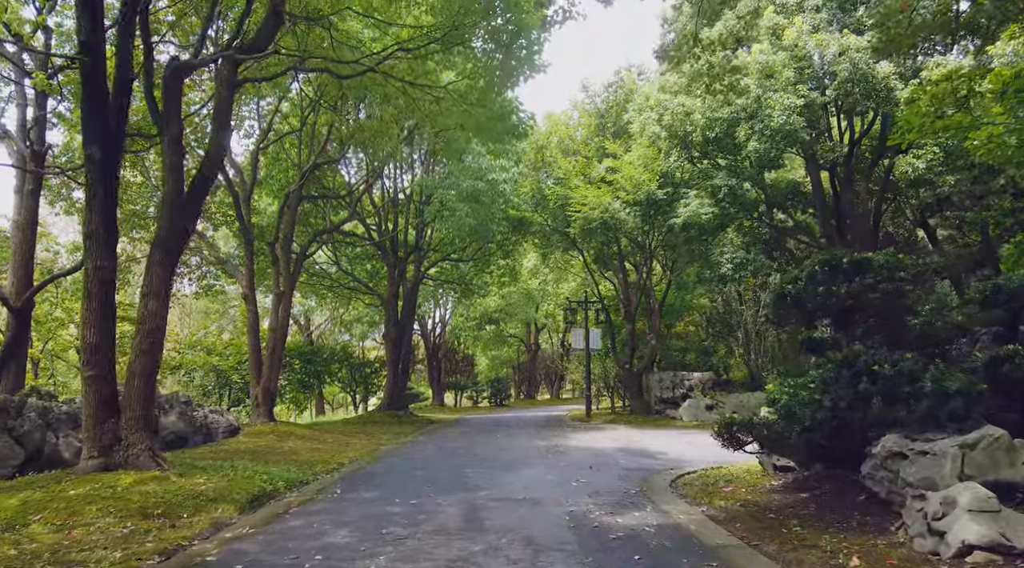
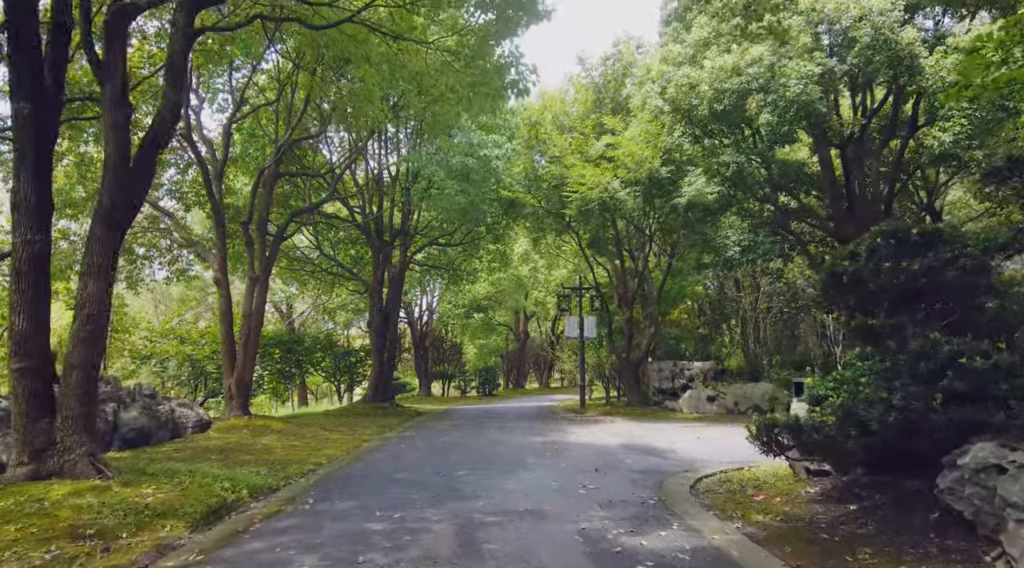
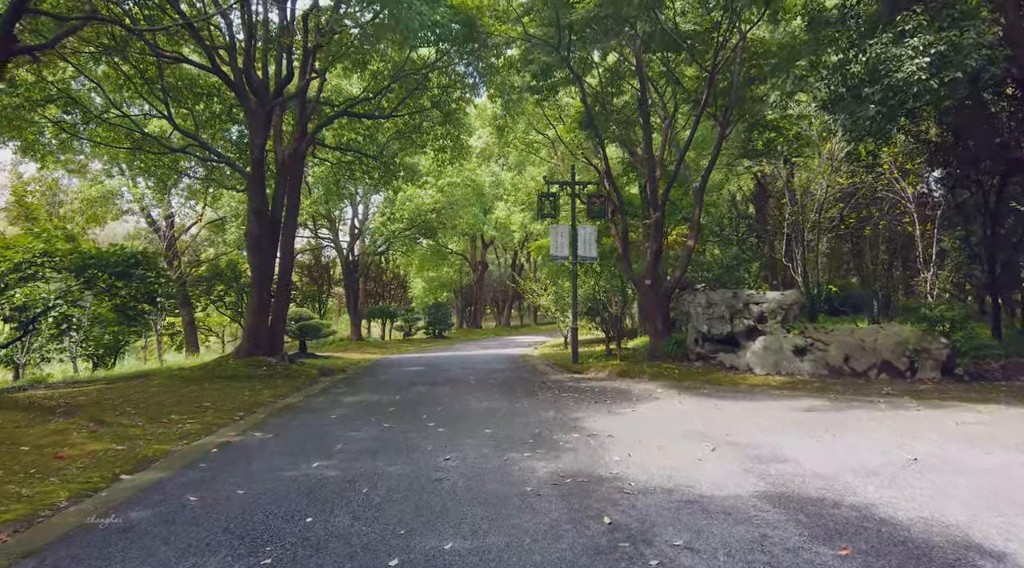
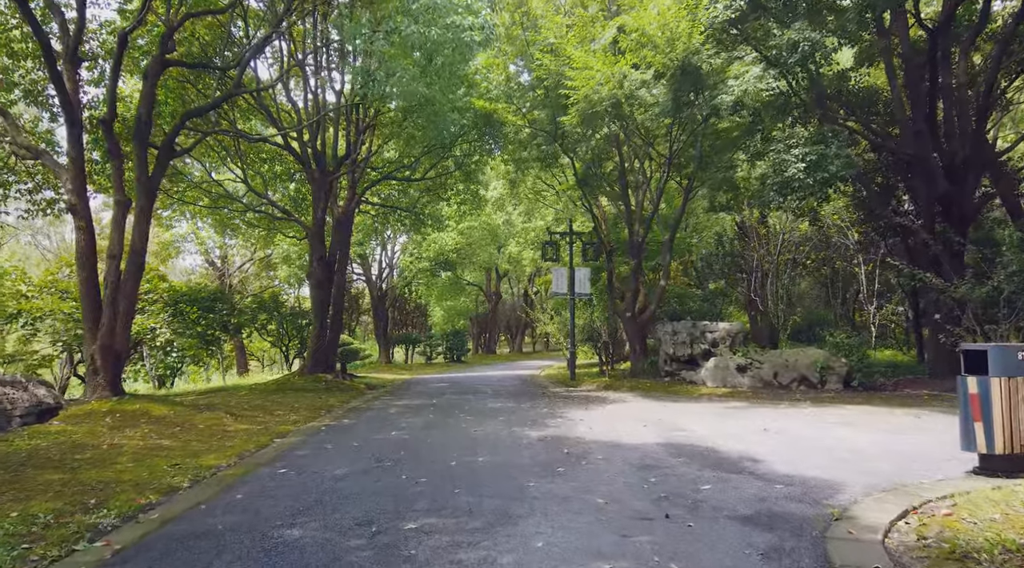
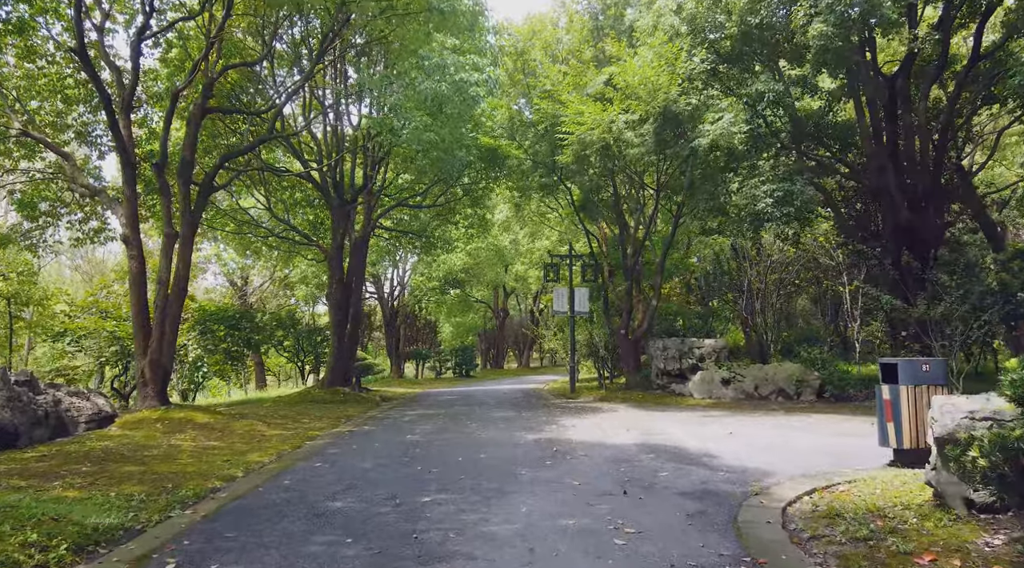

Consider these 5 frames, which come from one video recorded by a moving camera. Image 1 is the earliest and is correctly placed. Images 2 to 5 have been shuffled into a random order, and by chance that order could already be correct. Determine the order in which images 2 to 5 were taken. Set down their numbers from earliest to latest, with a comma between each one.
2, 5, 4, 3
